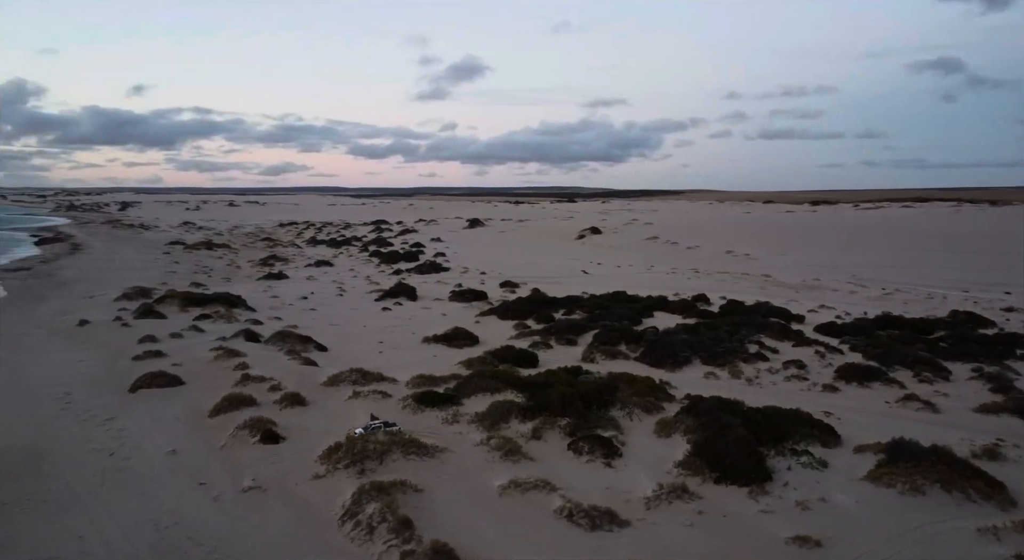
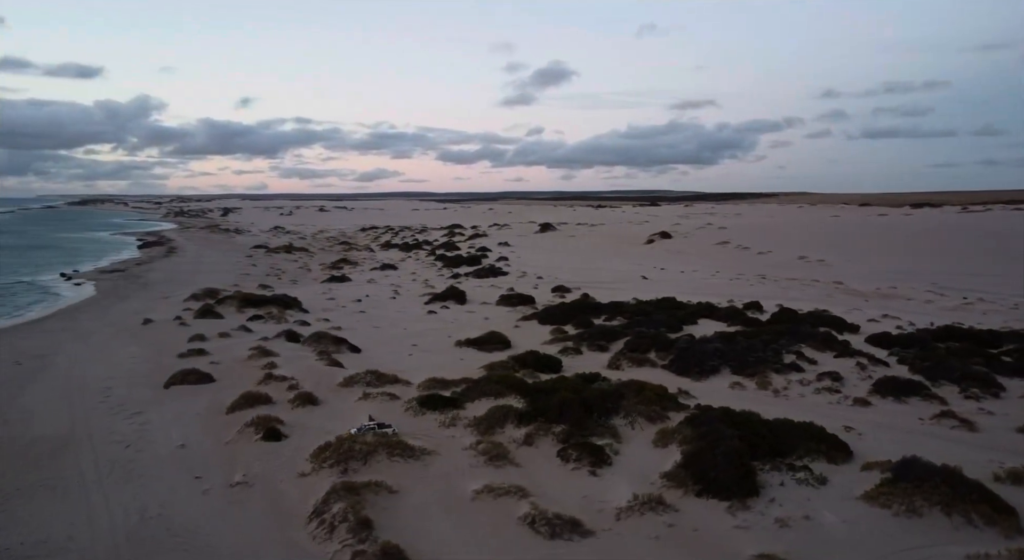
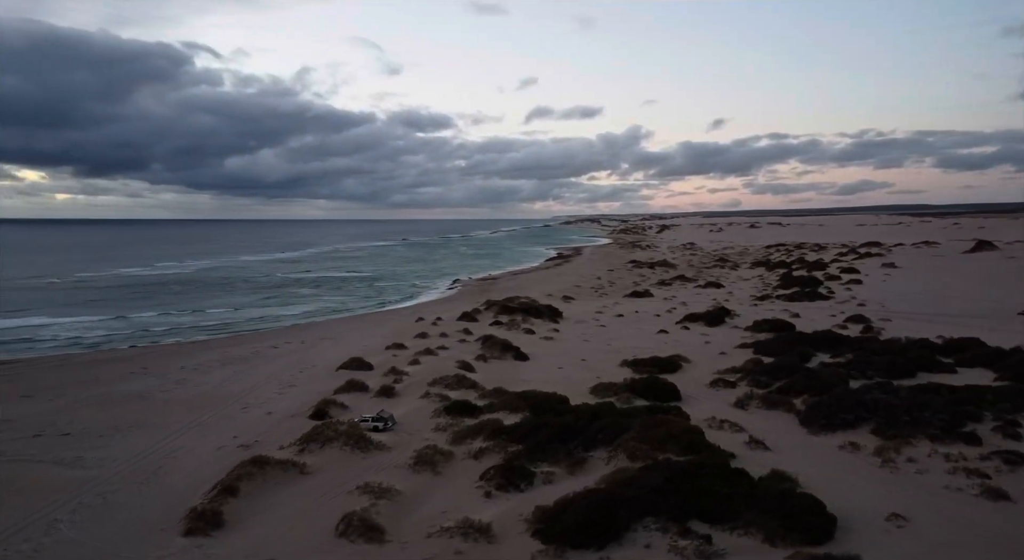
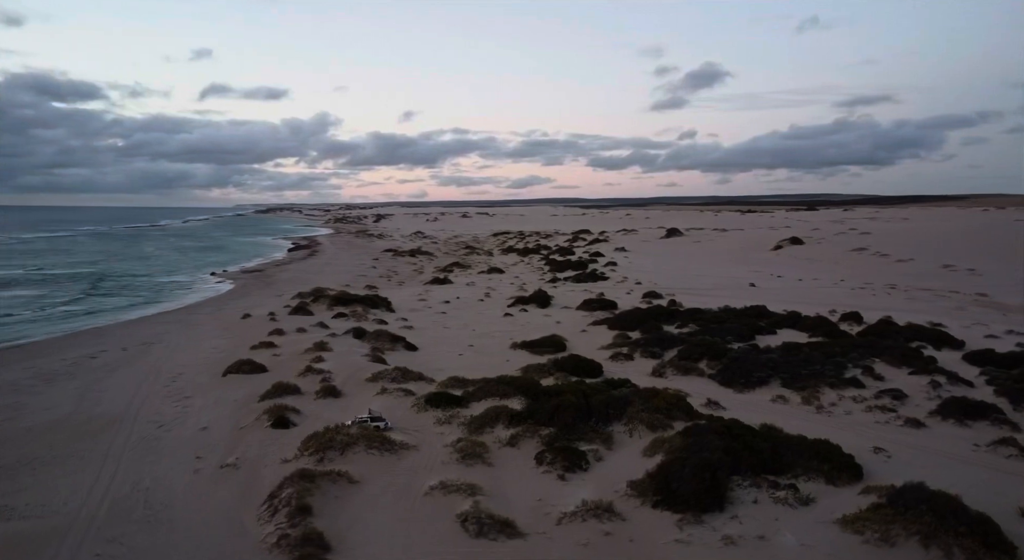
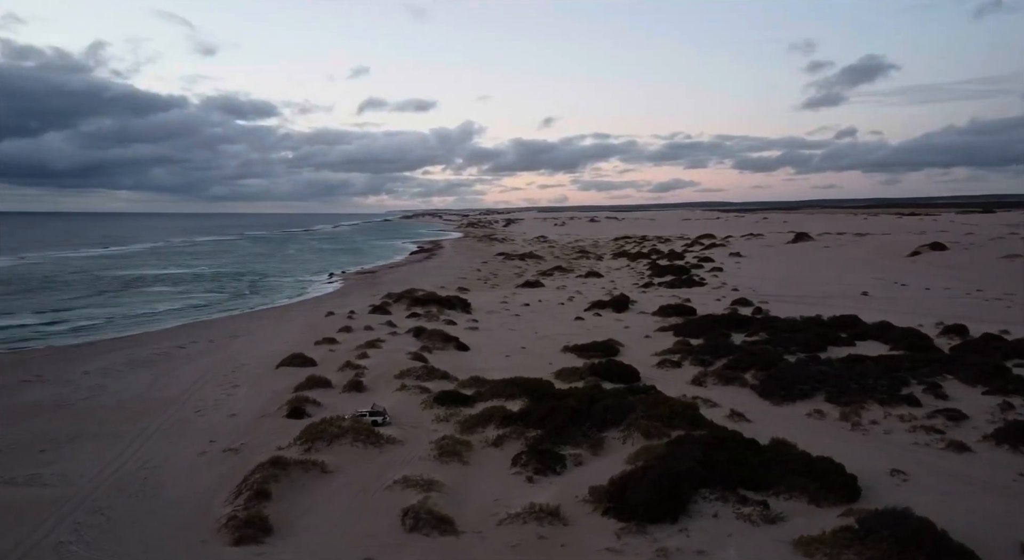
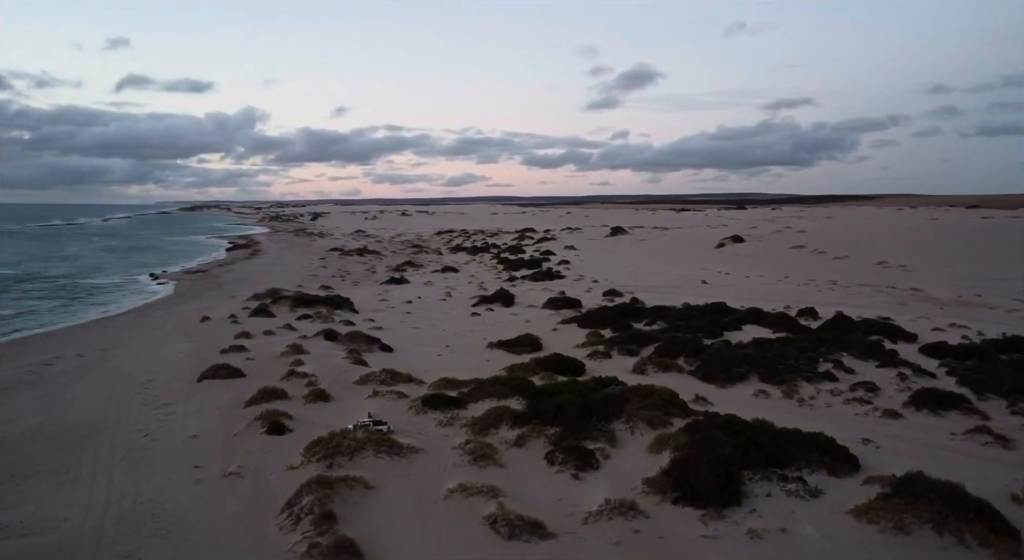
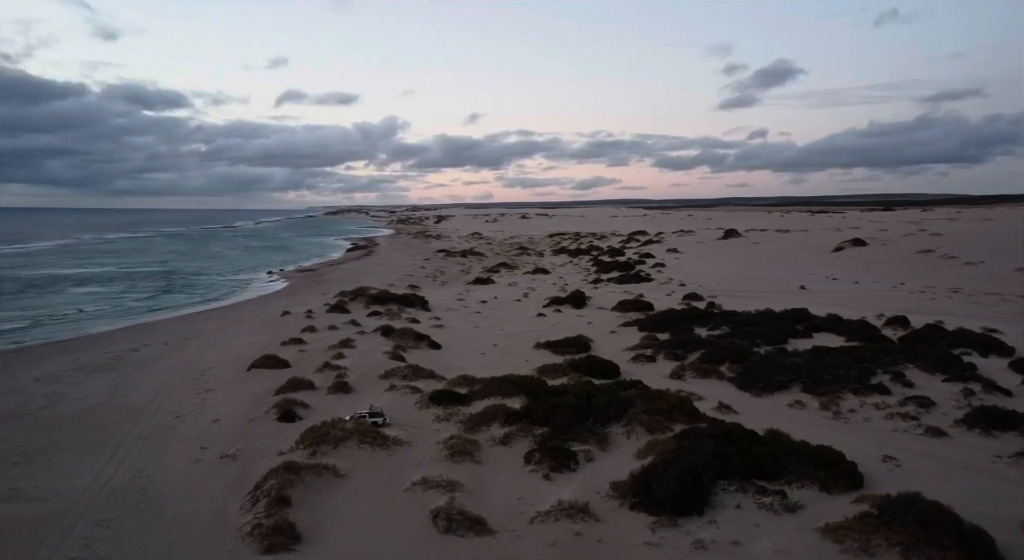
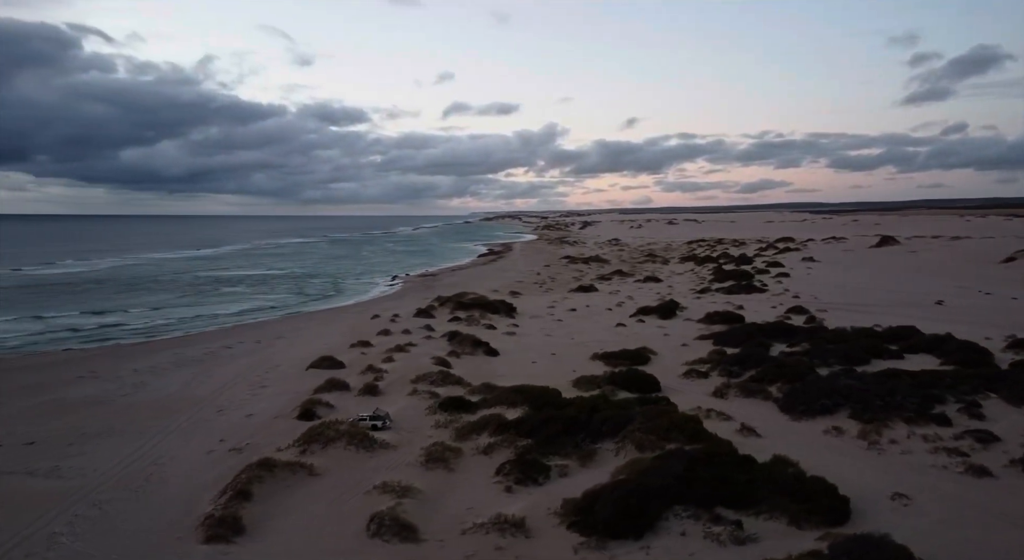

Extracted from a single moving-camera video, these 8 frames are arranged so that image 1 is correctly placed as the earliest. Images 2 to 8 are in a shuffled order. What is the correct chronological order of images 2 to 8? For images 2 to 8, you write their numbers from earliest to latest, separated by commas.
2, 6, 4, 7, 5, 8, 3
